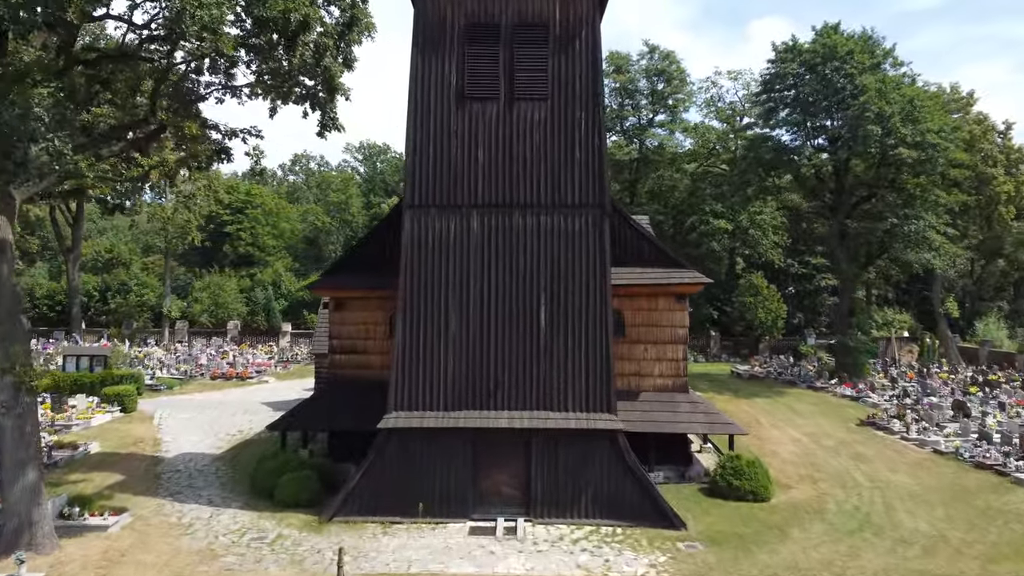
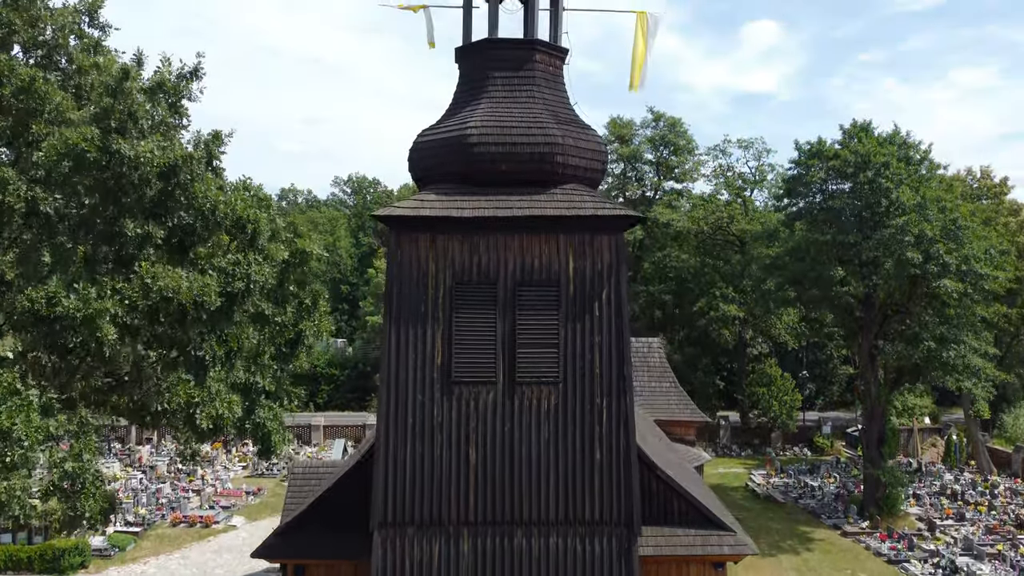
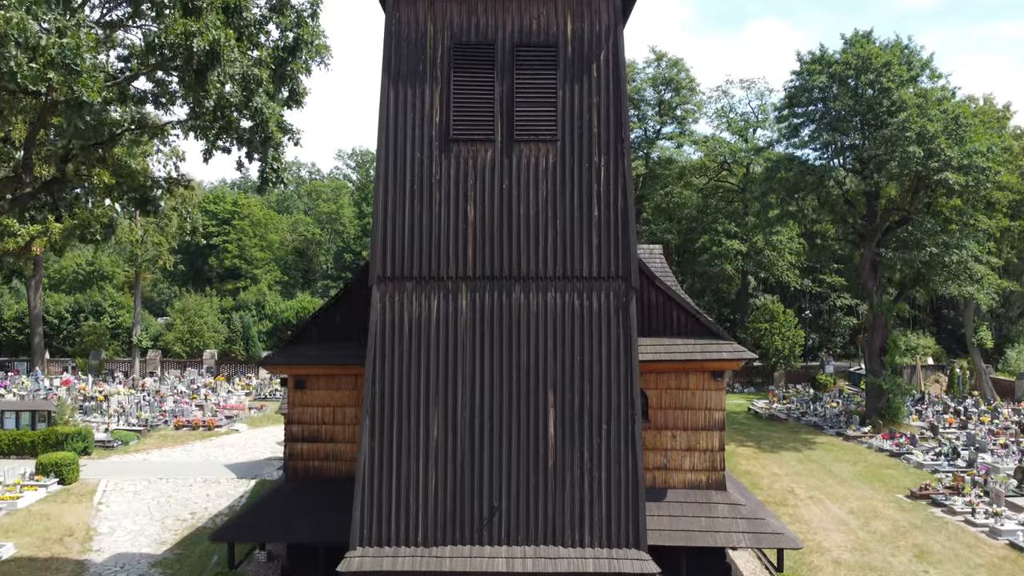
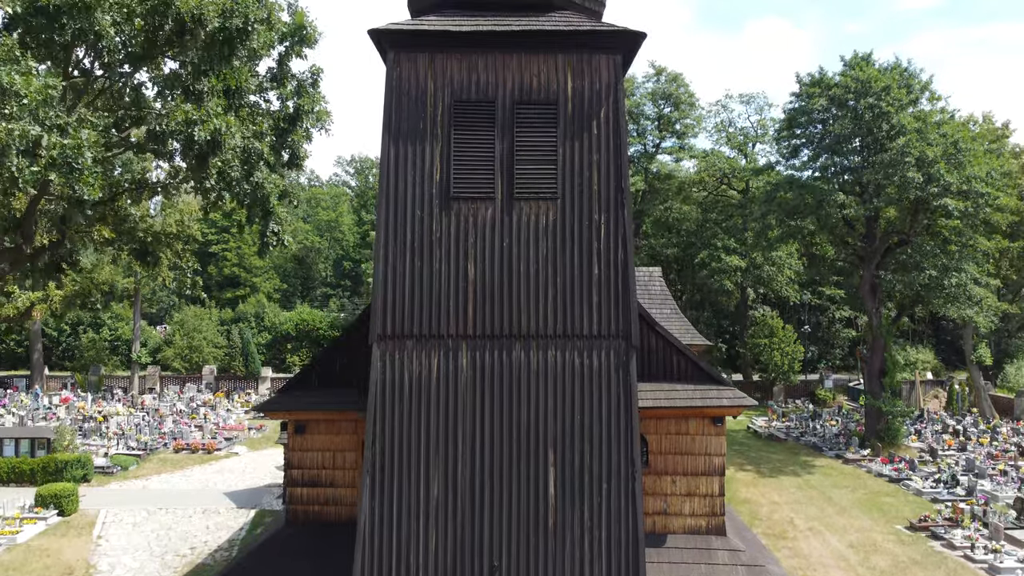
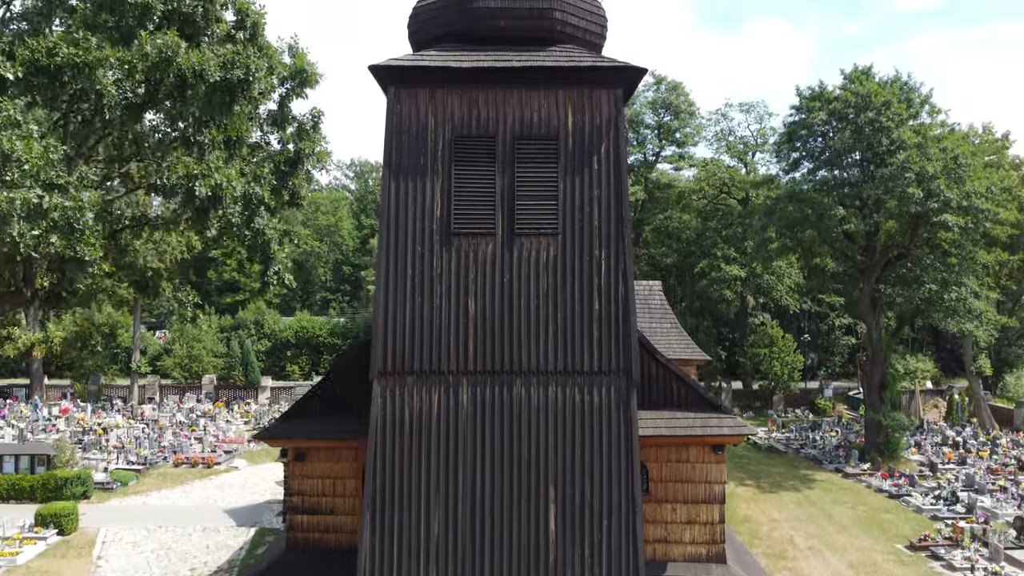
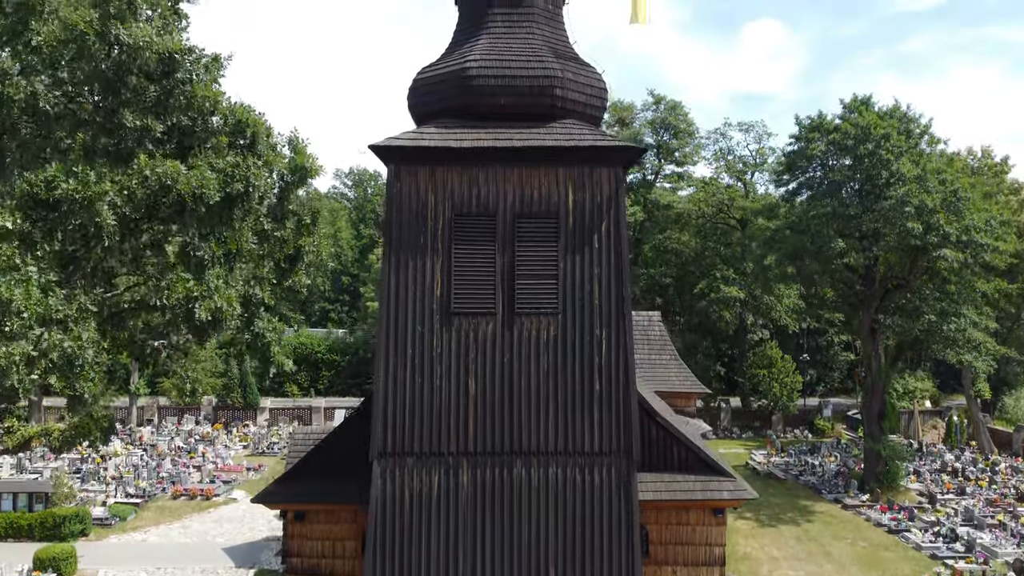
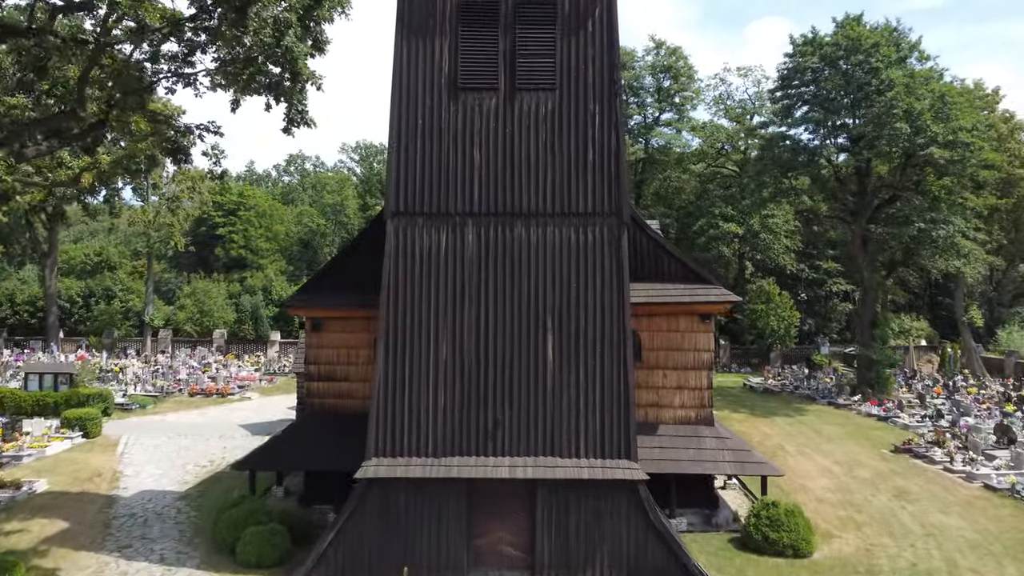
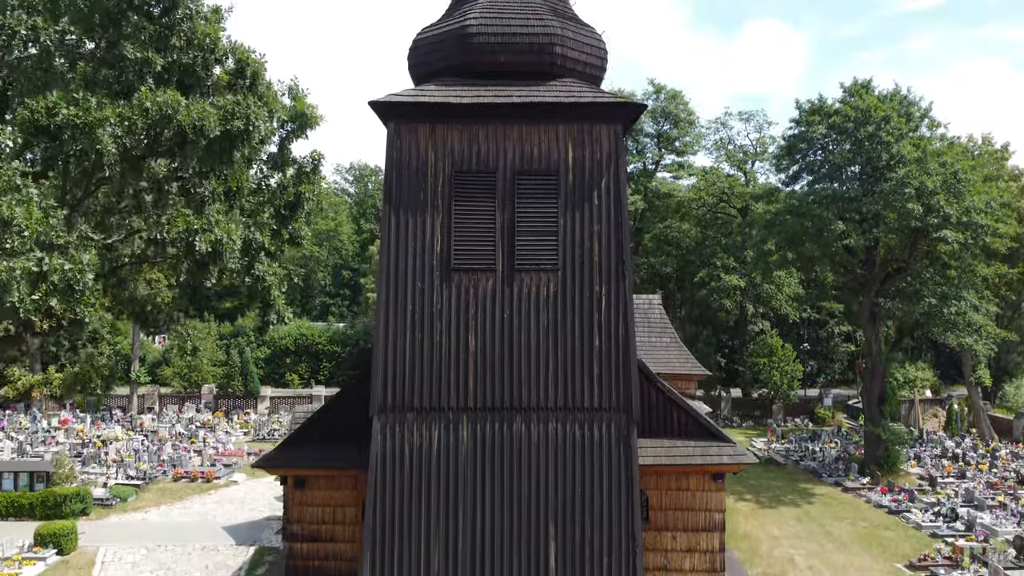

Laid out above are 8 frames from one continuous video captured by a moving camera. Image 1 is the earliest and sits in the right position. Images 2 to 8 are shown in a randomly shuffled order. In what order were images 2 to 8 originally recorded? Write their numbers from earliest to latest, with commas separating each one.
7, 3, 4, 5, 8, 6, 2
